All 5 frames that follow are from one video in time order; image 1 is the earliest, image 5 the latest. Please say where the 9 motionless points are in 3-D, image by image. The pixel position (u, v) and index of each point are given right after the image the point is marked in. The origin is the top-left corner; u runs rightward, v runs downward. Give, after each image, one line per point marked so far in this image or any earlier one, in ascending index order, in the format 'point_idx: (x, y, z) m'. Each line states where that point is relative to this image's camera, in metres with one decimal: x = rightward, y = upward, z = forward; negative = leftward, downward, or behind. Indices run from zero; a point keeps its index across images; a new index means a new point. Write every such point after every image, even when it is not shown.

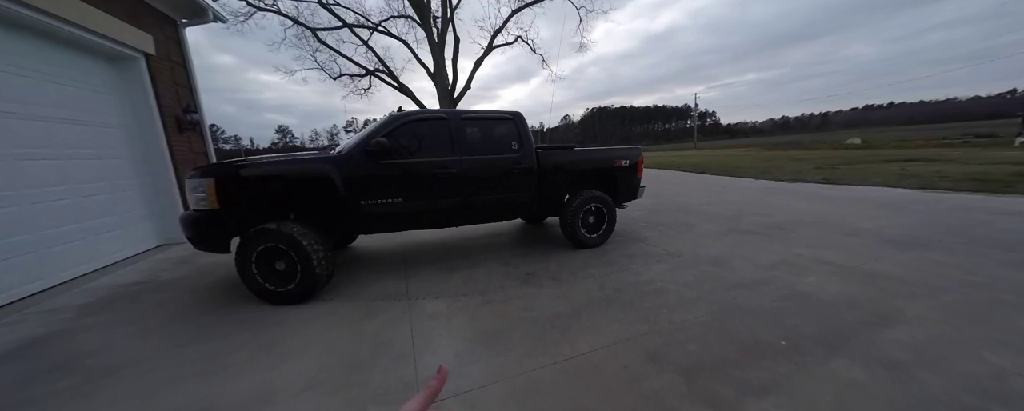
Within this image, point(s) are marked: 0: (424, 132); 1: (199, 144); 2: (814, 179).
0: (-1.1, +0.9, +3.7) m
1: (-6.1, +1.2, +6.0) m
2: (+10.9, +1.0, +11.1) m
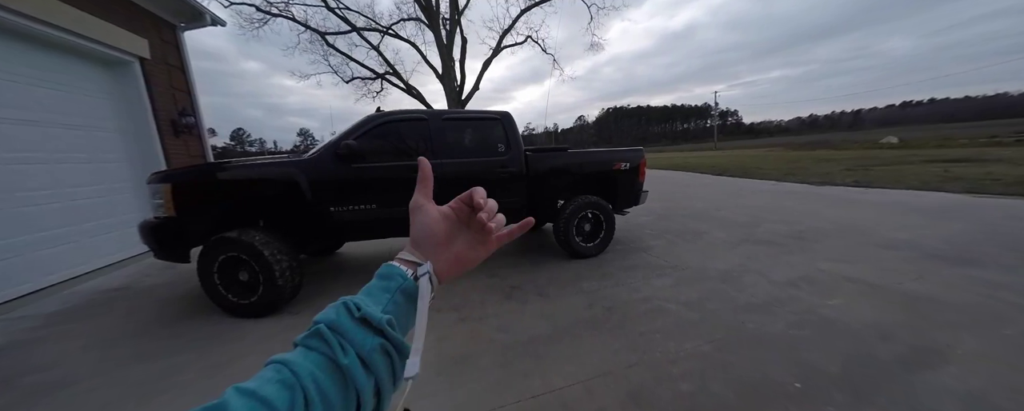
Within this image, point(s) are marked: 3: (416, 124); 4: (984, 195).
0: (-1.2, +0.8, +3.4) m
1: (-6.2, +1.1, +6.0) m
2: (+11.0, +0.8, +10.3) m
3: (-1.1, +0.9, +3.5) m
4: (+10.8, +0.2, +7.0) m
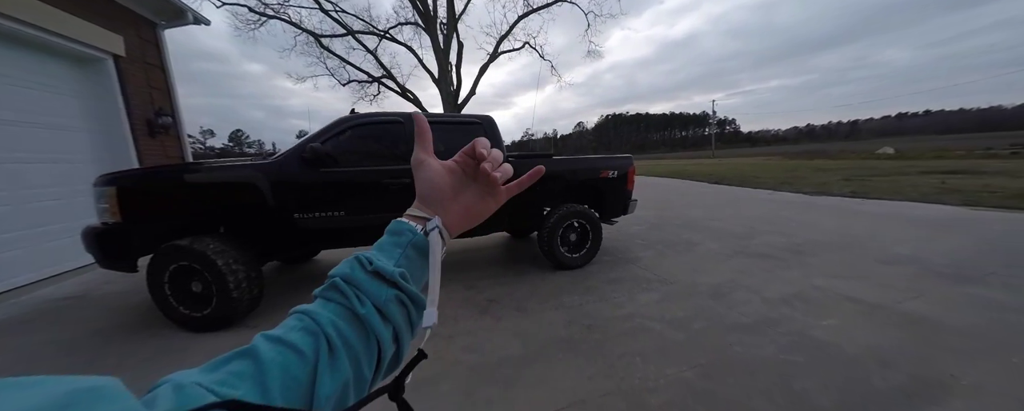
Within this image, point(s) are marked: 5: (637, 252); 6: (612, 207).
0: (-1.4, +0.7, +3.3) m
1: (-6.4, +1.1, +5.8) m
2: (+10.8, +0.5, +10.2) m
3: (-1.3, +0.8, +3.3) m
4: (+10.5, -0.1, +6.9) m
5: (+2.0, -0.7, +4.9) m
6: (+1.4, 0.0, +4.4) m
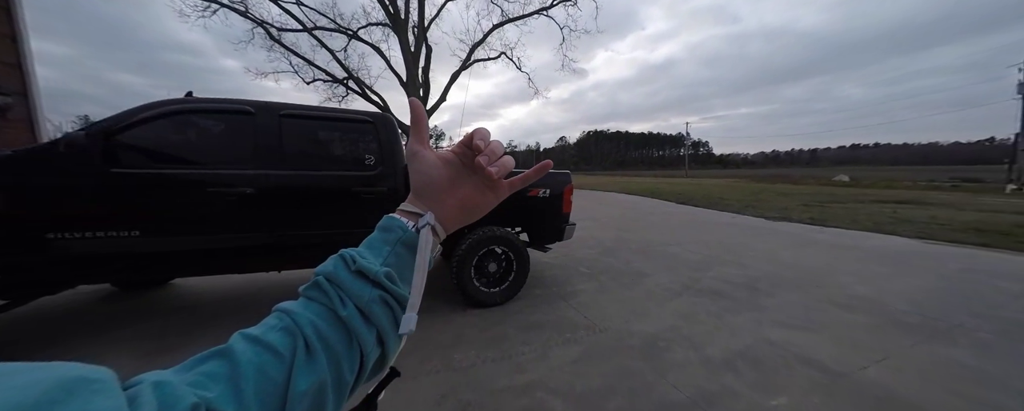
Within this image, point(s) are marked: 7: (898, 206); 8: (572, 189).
0: (-2.4, +0.6, +2.4) m
1: (-7.4, +1.1, +4.7) m
2: (+9.4, -0.4, +10.1) m
3: (-2.2, +0.7, +2.5) m
4: (+9.3, -0.8, +6.8) m
5: (+0.9, -1.1, +4.2) m
6: (+0.4, -0.3, +3.7) m
7: (+16.3, 0.0, +13.0) m
8: (+0.7, +0.2, +3.7) m
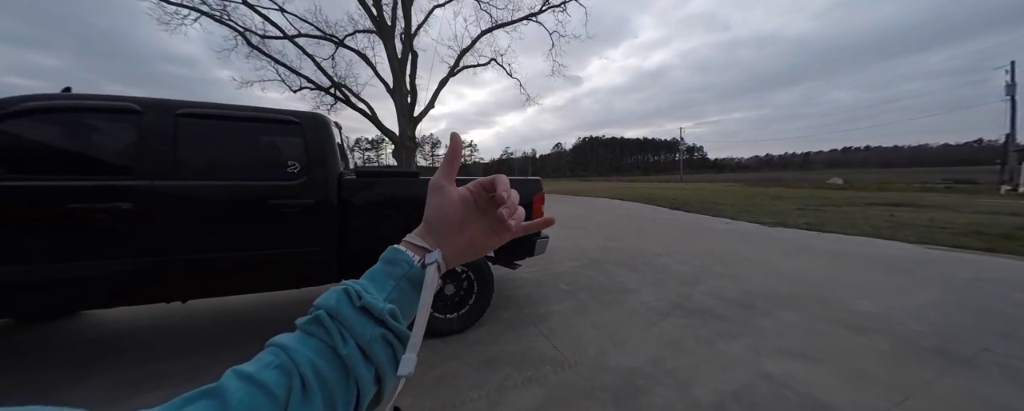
0: (-2.8, +0.5, +2.0) m
1: (-7.9, +0.8, +4.2) m
2: (+8.9, -0.5, +9.7) m
3: (-2.6, +0.6, +2.1) m
4: (+8.9, -0.9, +6.4) m
5: (+0.5, -1.2, +3.7) m
6: (0.0, -0.4, +3.3) m
7: (+15.8, -0.1, +12.7) m
8: (+0.3, +0.1, +3.3) m
